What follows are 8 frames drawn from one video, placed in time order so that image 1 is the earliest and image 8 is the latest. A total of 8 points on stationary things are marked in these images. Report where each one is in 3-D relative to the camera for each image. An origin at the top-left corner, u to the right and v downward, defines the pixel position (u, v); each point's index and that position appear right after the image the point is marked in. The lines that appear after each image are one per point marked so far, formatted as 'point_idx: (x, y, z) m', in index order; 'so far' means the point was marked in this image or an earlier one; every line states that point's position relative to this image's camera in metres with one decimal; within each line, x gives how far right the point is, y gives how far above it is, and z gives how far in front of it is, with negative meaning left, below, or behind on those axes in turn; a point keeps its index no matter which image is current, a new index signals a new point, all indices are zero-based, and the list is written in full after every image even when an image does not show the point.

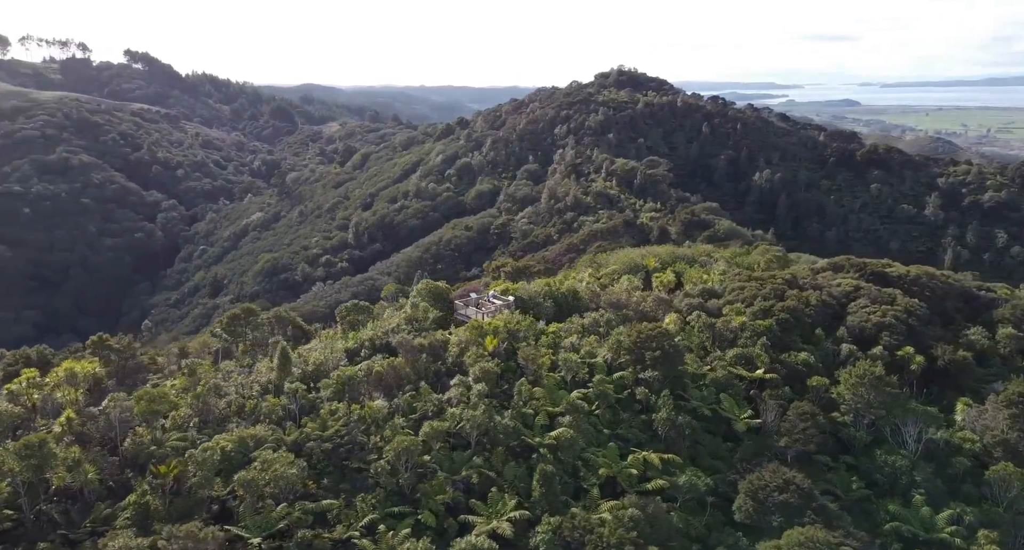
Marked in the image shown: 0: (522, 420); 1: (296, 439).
0: (+0.2, -4.4, +18.8) m
1: (-6.2, -4.7, +17.9) m
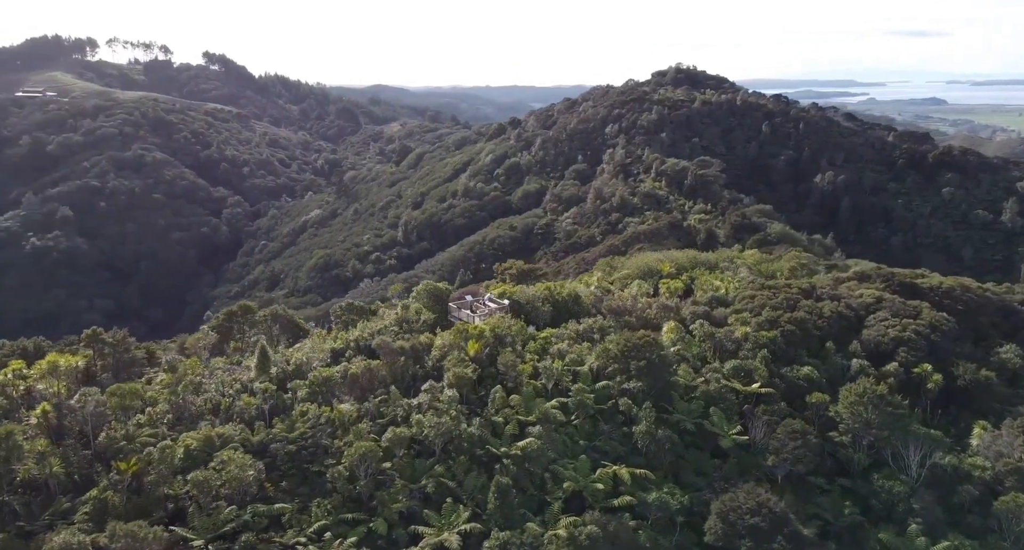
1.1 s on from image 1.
0: (-0.6, -4.5, +18.3) m
1: (-7.1, -4.7, +17.8) m
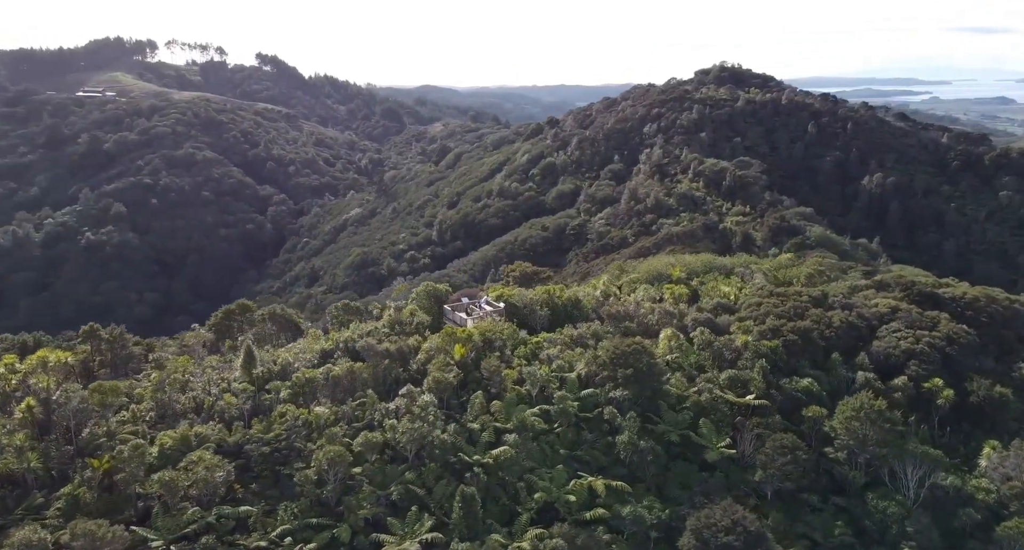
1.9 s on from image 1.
0: (-1.3, -4.6, +17.9) m
1: (-7.8, -4.7, +17.7) m
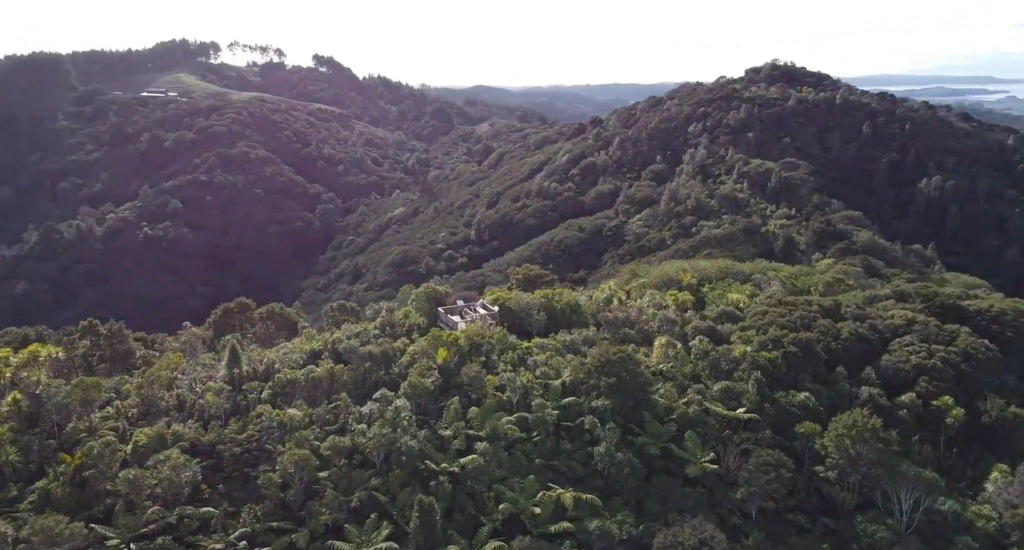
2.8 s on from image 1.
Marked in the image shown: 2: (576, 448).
0: (-2.1, -4.7, +17.7) m
1: (-8.6, -4.7, +17.8) m
2: (+1.9, -5.2, +19.0) m
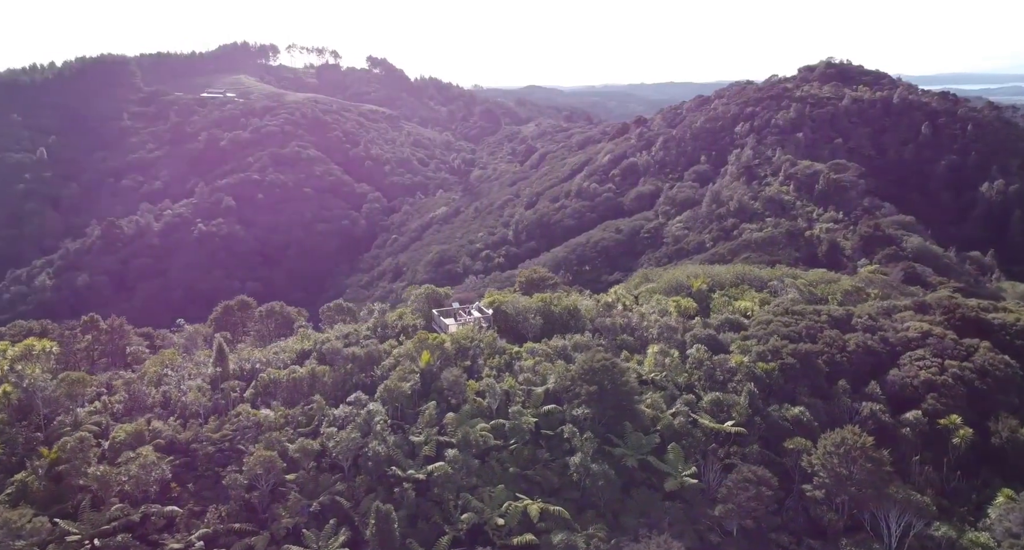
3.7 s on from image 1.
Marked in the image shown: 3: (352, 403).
0: (-2.9, -4.8, +17.5) m
1: (-9.3, -4.7, +17.9) m
2: (+1.2, -5.4, +18.6) m
3: (-4.8, -3.8, +18.8) m
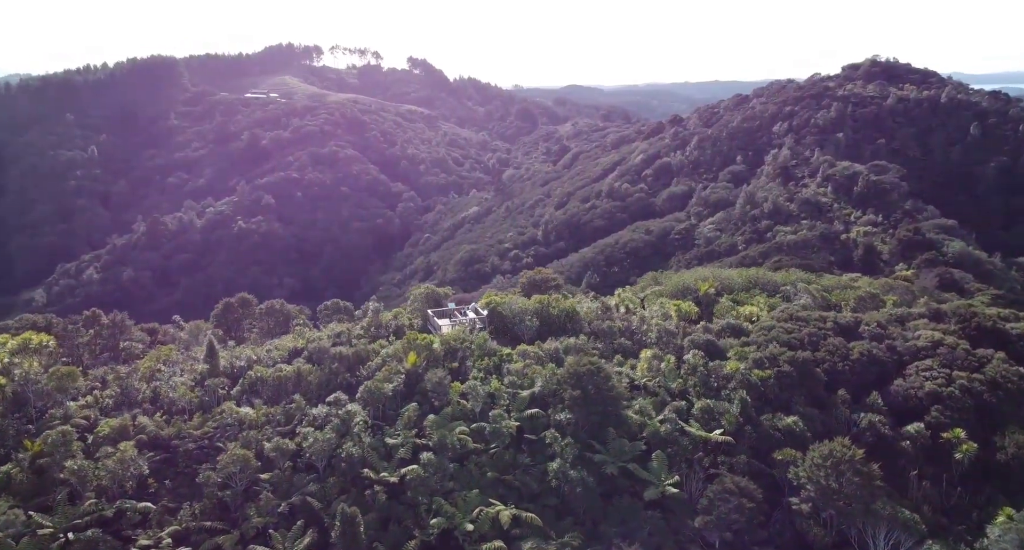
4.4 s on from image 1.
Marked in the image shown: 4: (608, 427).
0: (-3.5, -4.8, +17.4) m
1: (-9.9, -4.6, +18.1) m
2: (+0.6, -5.4, +18.3) m
3: (-5.3, -3.8, +18.8) m
4: (+3.0, -4.7, +19.3) m
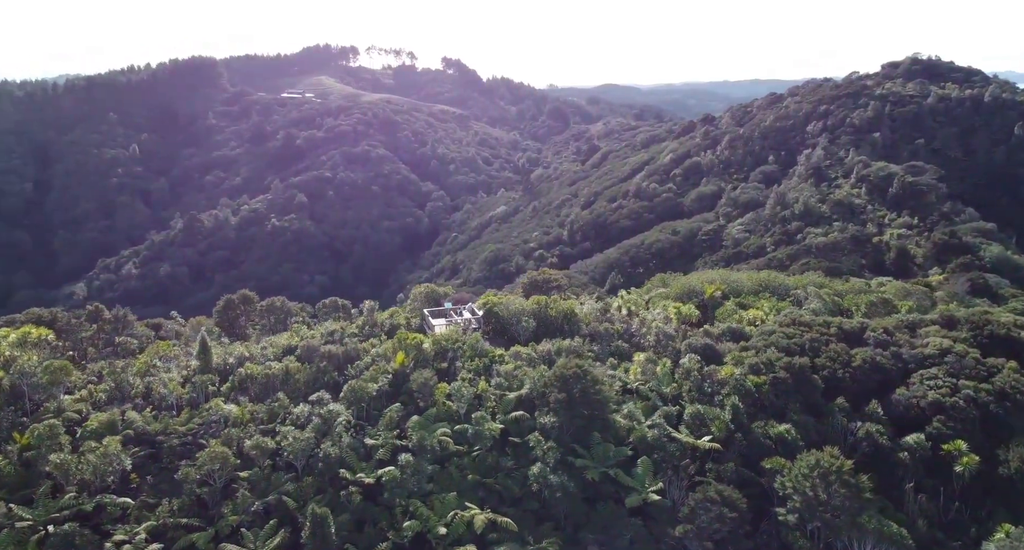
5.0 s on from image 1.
0: (-4.0, -4.8, +17.4) m
1: (-10.4, -4.5, +18.3) m
2: (+0.1, -5.5, +18.1) m
3: (-5.8, -3.8, +18.8) m
4: (+2.5, -4.7, +19.0) m
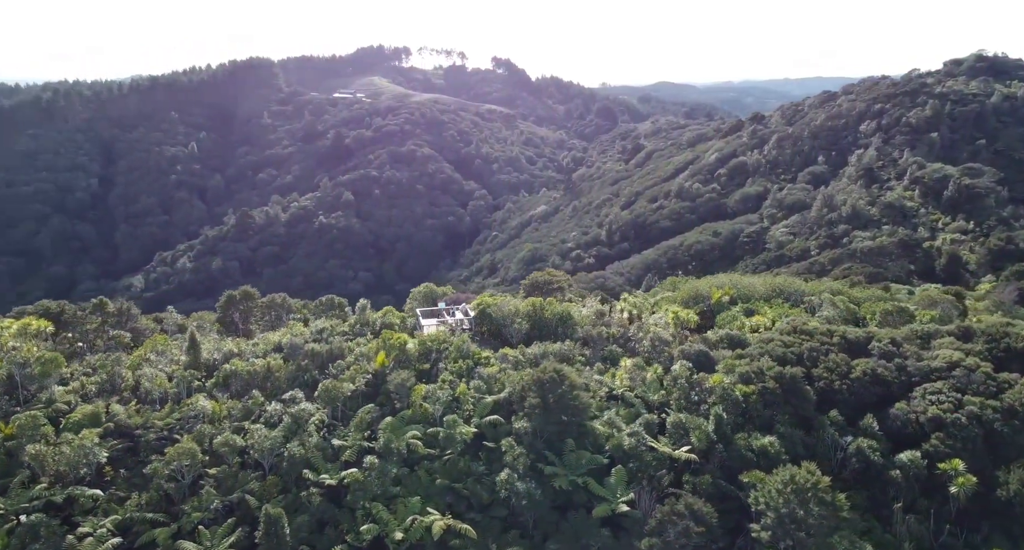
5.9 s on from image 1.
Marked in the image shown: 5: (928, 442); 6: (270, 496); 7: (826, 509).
0: (-4.9, -4.9, +17.4) m
1: (-11.2, -4.4, +18.6) m
2: (-0.7, -5.6, +18.0) m
3: (-6.6, -3.8, +18.9) m
4: (+1.7, -4.9, +18.7) m
5: (+13.3, -5.3, +20.1) m
6: (-6.0, -5.6, +16.0) m
7: (+8.0, -5.9, +15.9) m
